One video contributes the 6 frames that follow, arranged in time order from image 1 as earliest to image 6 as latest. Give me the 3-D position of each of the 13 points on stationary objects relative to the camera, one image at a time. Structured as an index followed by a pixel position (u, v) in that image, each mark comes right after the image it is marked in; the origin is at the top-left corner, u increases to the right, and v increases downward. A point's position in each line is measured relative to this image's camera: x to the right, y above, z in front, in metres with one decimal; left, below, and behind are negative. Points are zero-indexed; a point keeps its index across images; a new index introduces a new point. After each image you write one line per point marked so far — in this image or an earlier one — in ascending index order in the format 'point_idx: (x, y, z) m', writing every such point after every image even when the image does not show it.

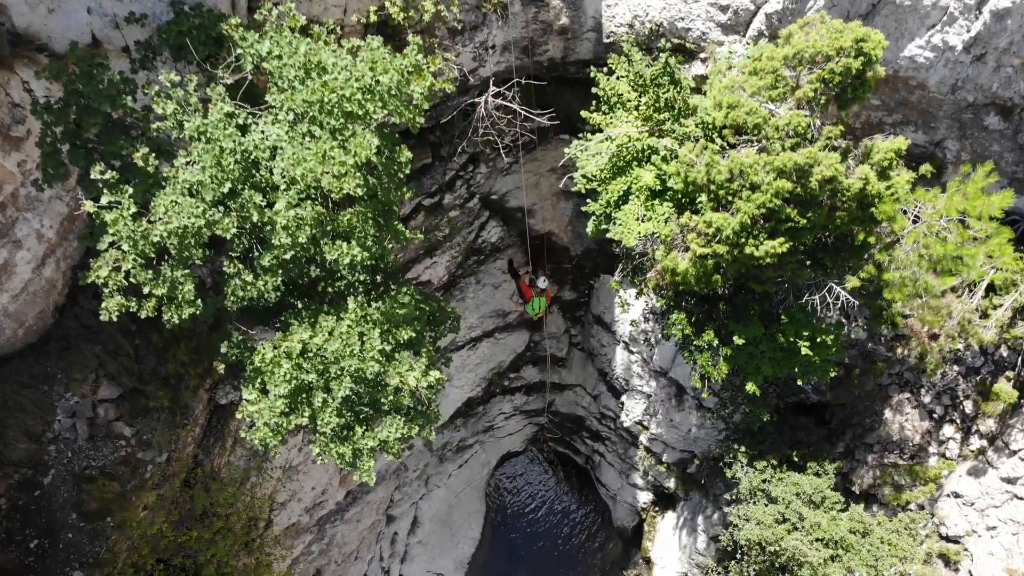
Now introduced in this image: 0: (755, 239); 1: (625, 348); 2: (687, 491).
0: (+2.6, +0.5, +7.8) m
1: (+2.2, -1.2, +13.8) m
2: (+3.5, -4.1, +14.5) m
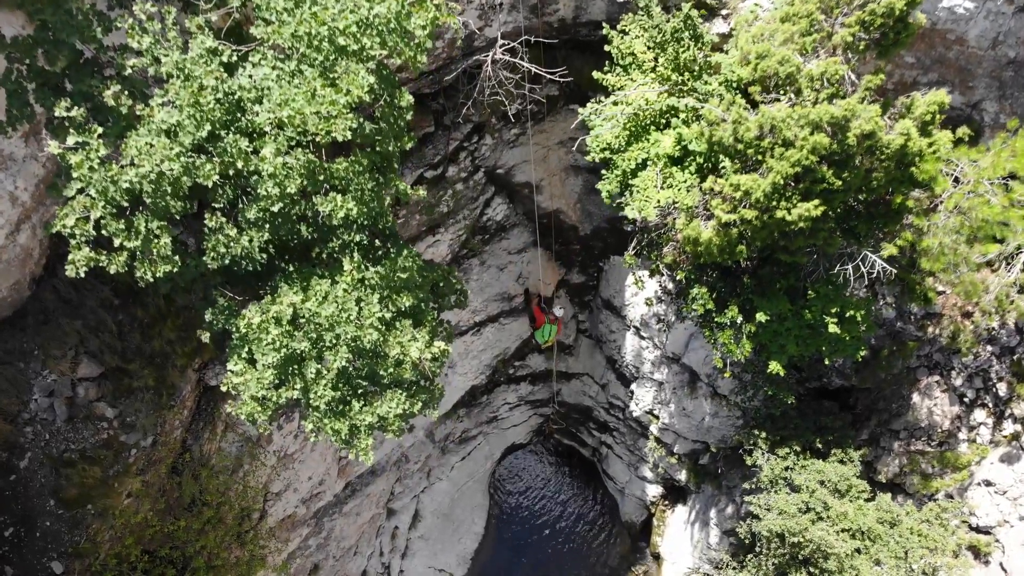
0: (+2.7, +0.9, +7.2) m
1: (+2.3, -0.8, +13.2) m
2: (+3.6, -3.8, +13.9) m
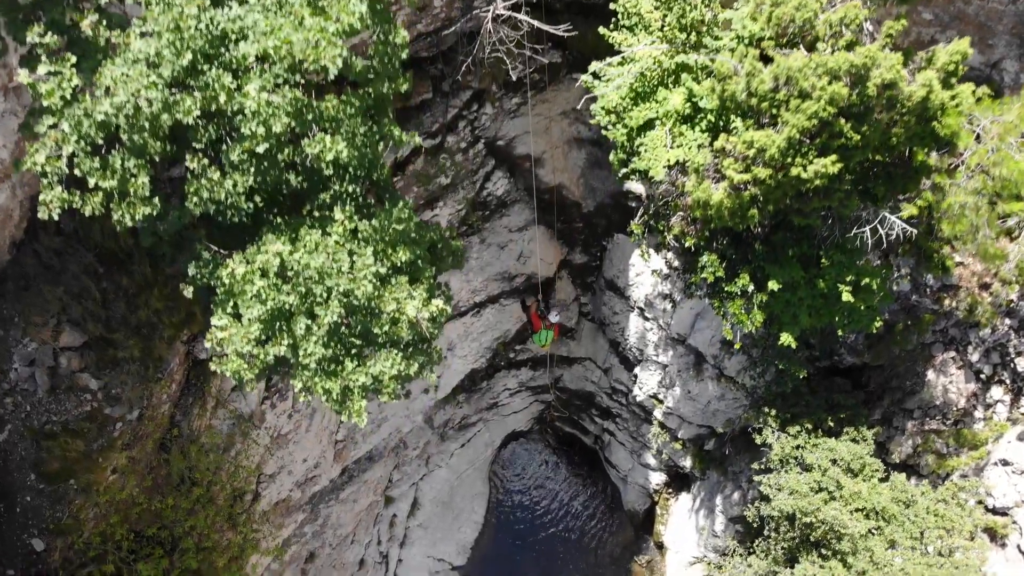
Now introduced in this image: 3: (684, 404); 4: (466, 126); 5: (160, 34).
0: (+2.8, +1.2, +6.8) m
1: (+2.3, -0.5, +12.9) m
2: (+3.6, -3.4, +13.5) m
3: (+3.1, -2.1, +12.9) m
4: (-0.7, +2.3, +10.3) m
5: (-2.3, +1.7, +4.8) m
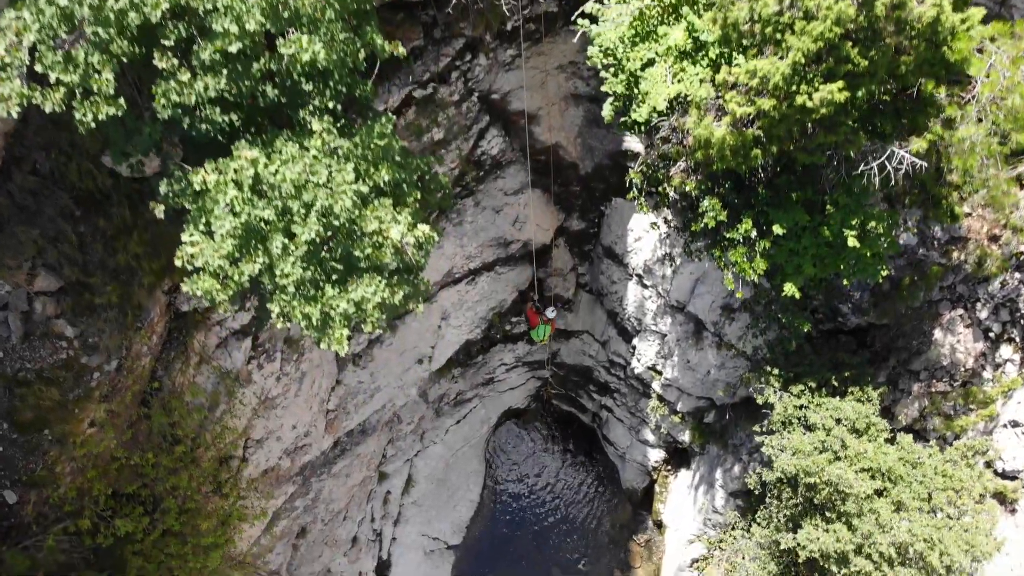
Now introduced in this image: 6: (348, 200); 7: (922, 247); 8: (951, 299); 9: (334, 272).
0: (+2.7, +1.8, +6.5) m
1: (+2.2, +0.1, +12.6) m
2: (+3.5, -2.8, +13.2) m
3: (+3.0, -1.5, +12.5) m
4: (-0.7, +2.9, +10.0) m
5: (-2.4, +2.3, +4.5) m
6: (-1.2, +0.7, +5.2) m
7: (+5.3, +0.5, +9.3) m
8: (+5.9, -0.1, +9.7) m
9: (-1.3, +0.1, +5.5) m
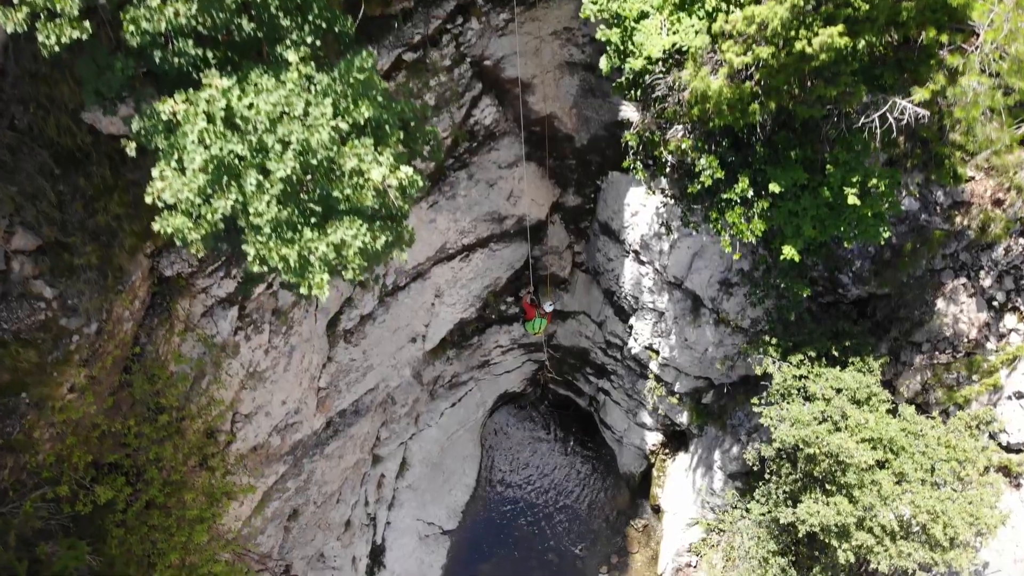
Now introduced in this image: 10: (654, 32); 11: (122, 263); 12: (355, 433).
0: (+2.6, +2.3, +6.3) m
1: (+2.1, +0.5, +12.4) m
2: (+3.4, -2.4, +13.0) m
3: (+2.9, -1.1, +12.3) m
4: (-0.8, +3.3, +9.8) m
5: (-2.5, +2.7, +4.2) m
6: (-1.3, +1.1, +5.0) m
7: (+5.2, +1.0, +9.1) m
8: (+5.8, +0.3, +9.5) m
9: (-1.4, +0.5, +5.3) m
10: (+1.4, +2.5, +7.4) m
11: (-4.2, +0.3, +7.9) m
12: (-2.9, -2.6, +13.2) m
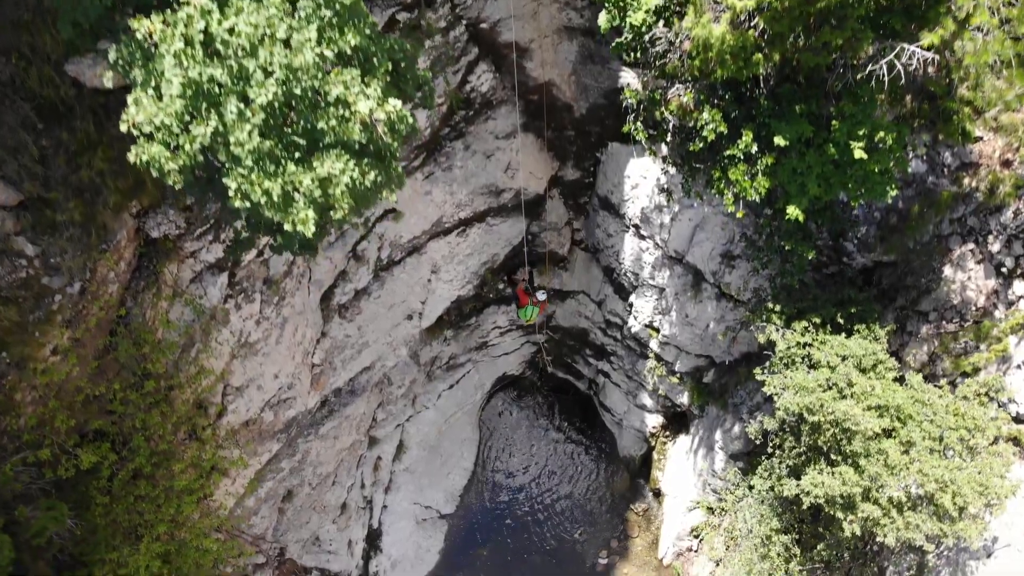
0: (+2.5, +2.7, +6.1) m
1: (+2.1, +1.0, +12.2) m
2: (+3.4, -1.9, +12.8) m
3: (+2.9, -0.6, +12.1) m
4: (-0.9, +3.7, +9.6) m
5: (-2.5, +3.1, +4.0) m
6: (-1.3, +1.5, +4.8) m
7: (+5.1, +1.4, +8.9) m
8: (+5.8, +0.7, +9.3) m
9: (-1.5, +1.0, +5.1) m
10: (+1.4, +3.0, +7.1) m
11: (-4.3, +0.7, +7.6) m
12: (-2.9, -2.2, +12.9) m
